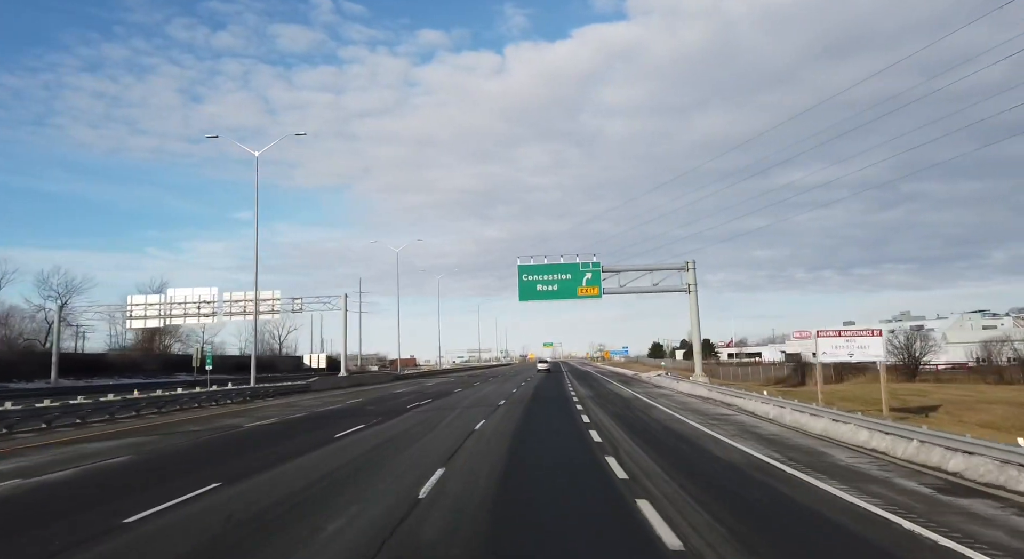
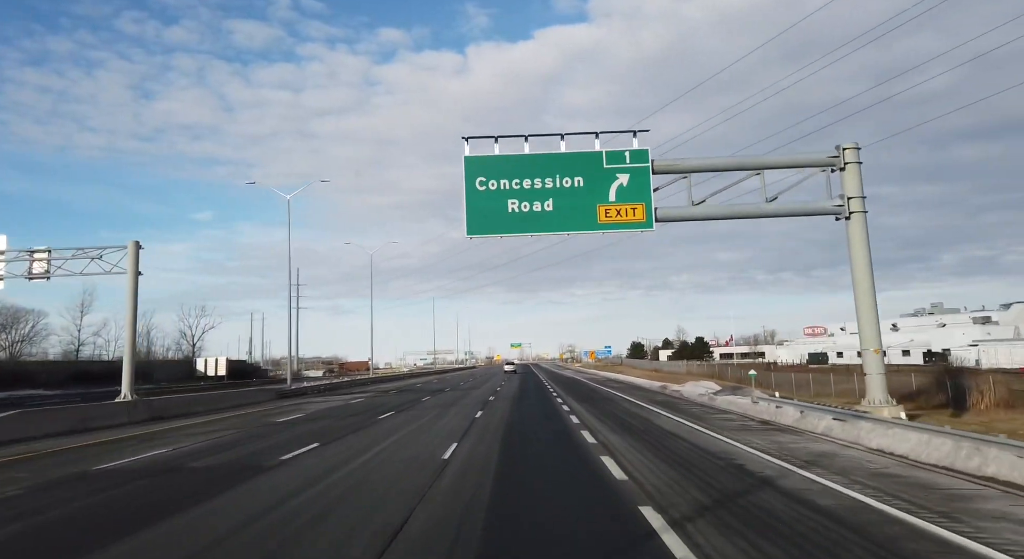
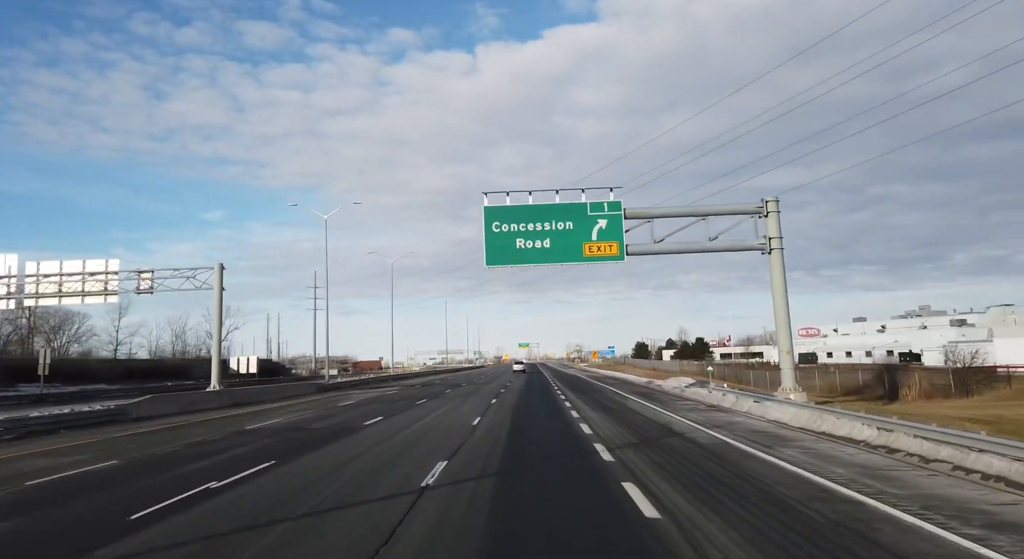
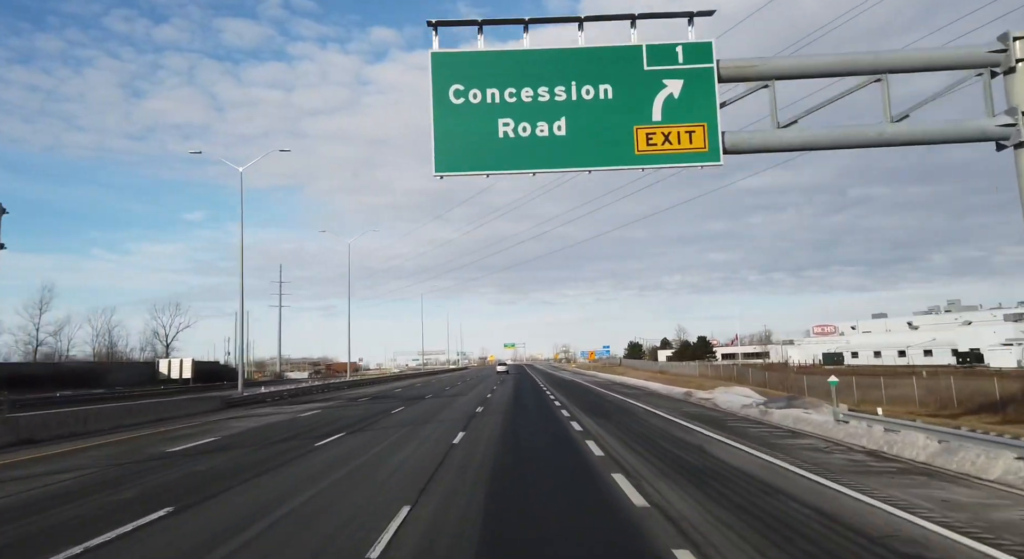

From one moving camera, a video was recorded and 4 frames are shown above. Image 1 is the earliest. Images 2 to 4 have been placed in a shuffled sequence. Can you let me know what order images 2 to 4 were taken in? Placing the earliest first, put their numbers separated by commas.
3, 2, 4
